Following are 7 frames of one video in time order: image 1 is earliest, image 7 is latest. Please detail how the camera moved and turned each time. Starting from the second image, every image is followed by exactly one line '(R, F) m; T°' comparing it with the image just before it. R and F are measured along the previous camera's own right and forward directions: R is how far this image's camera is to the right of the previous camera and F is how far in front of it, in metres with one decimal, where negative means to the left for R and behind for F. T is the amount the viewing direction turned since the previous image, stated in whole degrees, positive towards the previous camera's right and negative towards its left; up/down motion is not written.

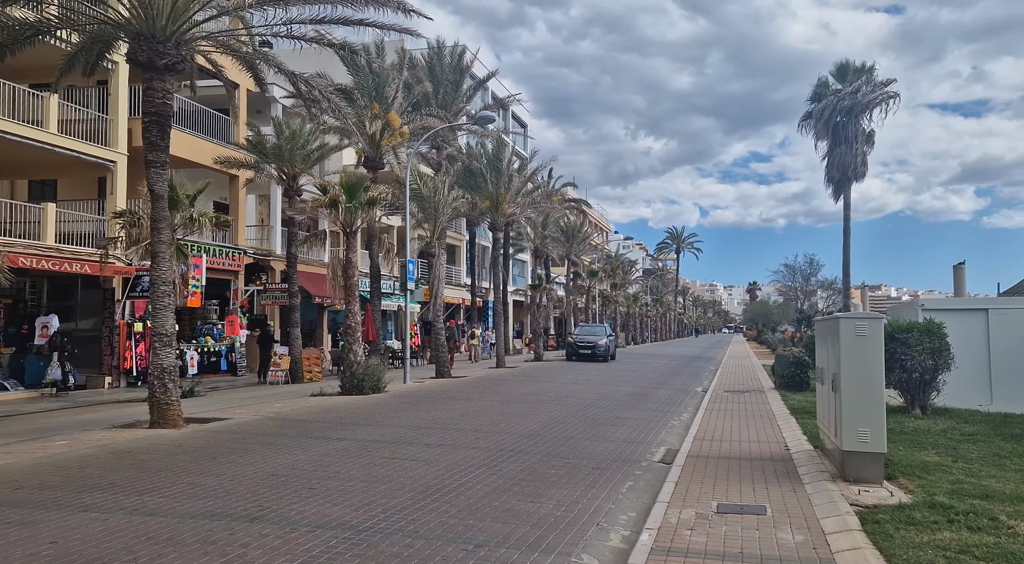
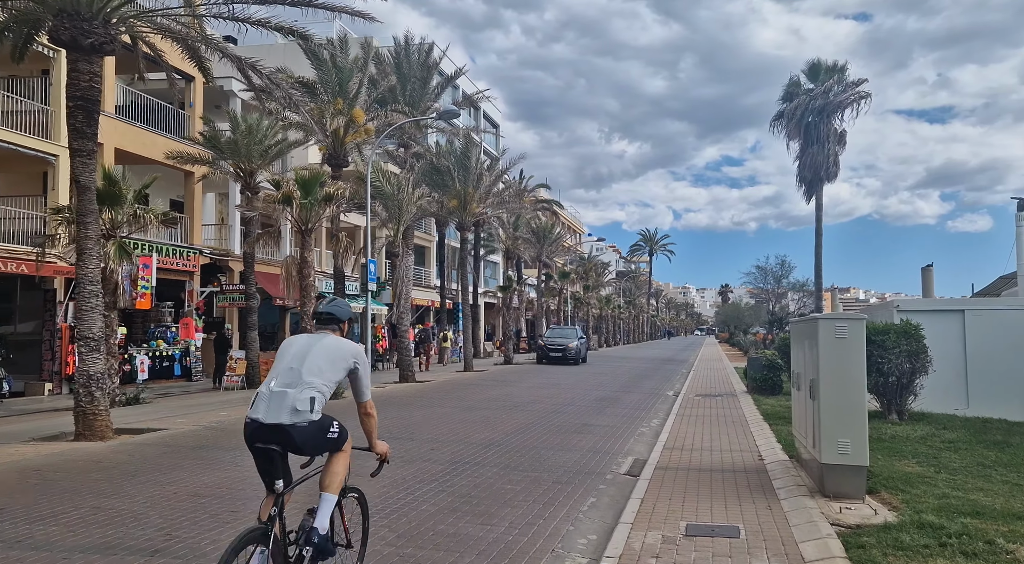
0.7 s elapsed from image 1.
(+0.2, +0.7) m; +2°
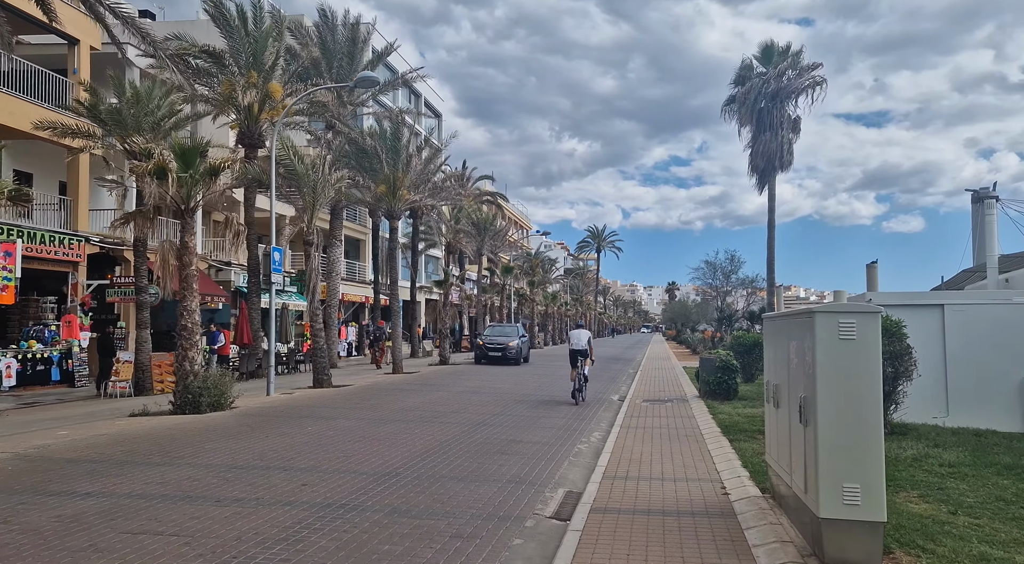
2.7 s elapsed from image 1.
(+0.5, +2.1) m; +4°
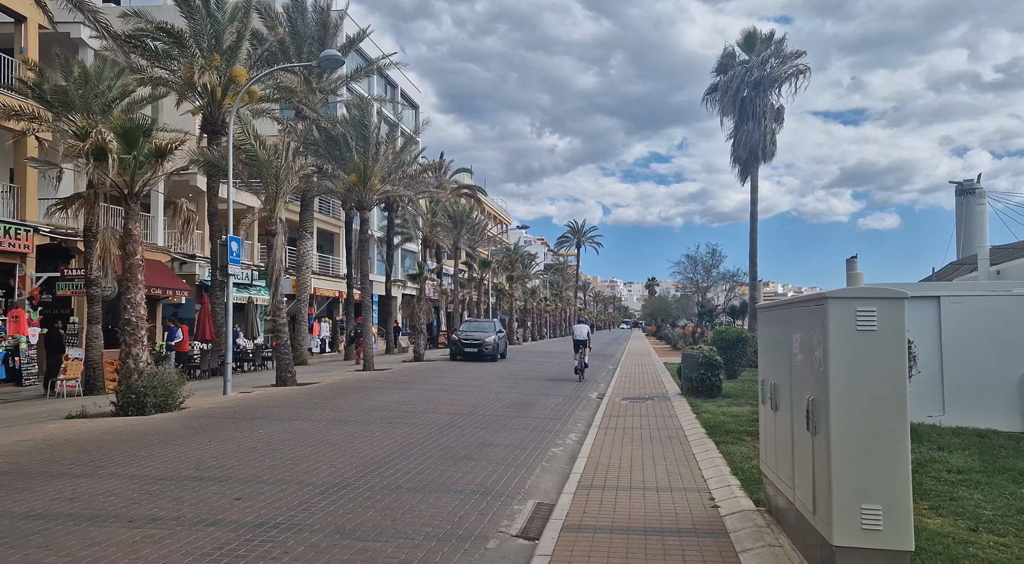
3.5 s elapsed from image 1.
(+0.2, +0.8) m; +2°
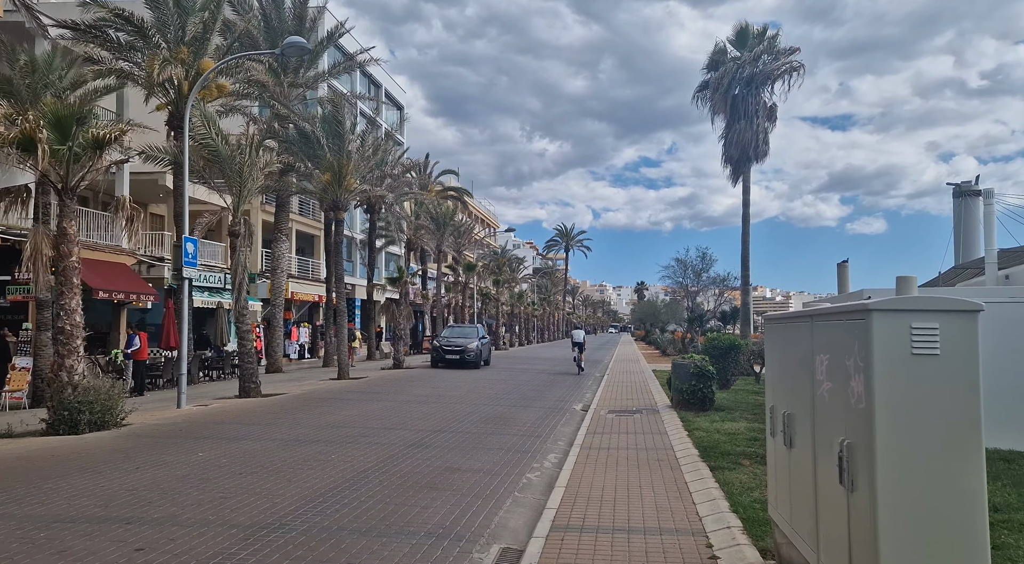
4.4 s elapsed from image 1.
(+0.2, +1.0) m; +1°
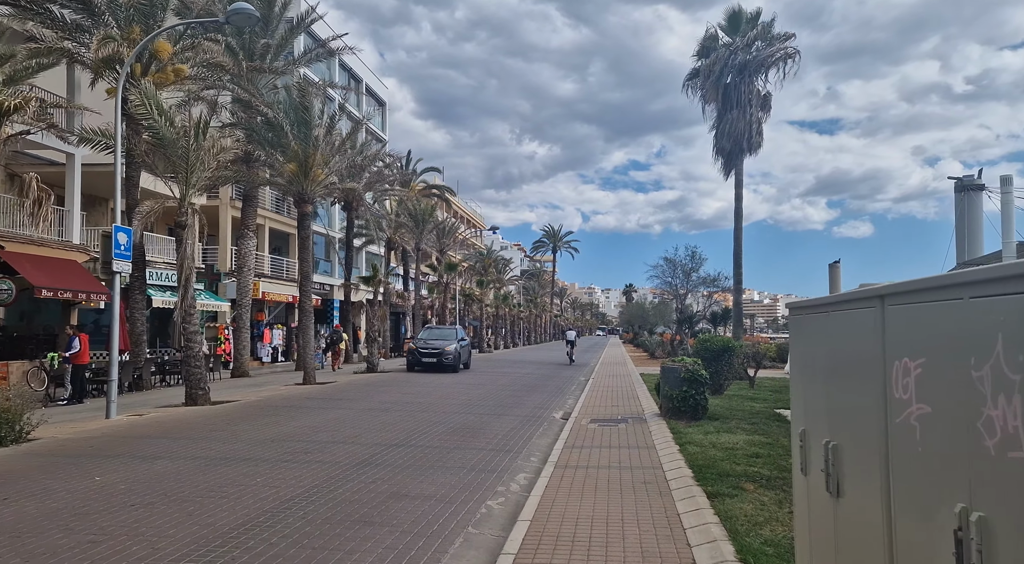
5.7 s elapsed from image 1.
(+0.3, +1.4) m; +1°
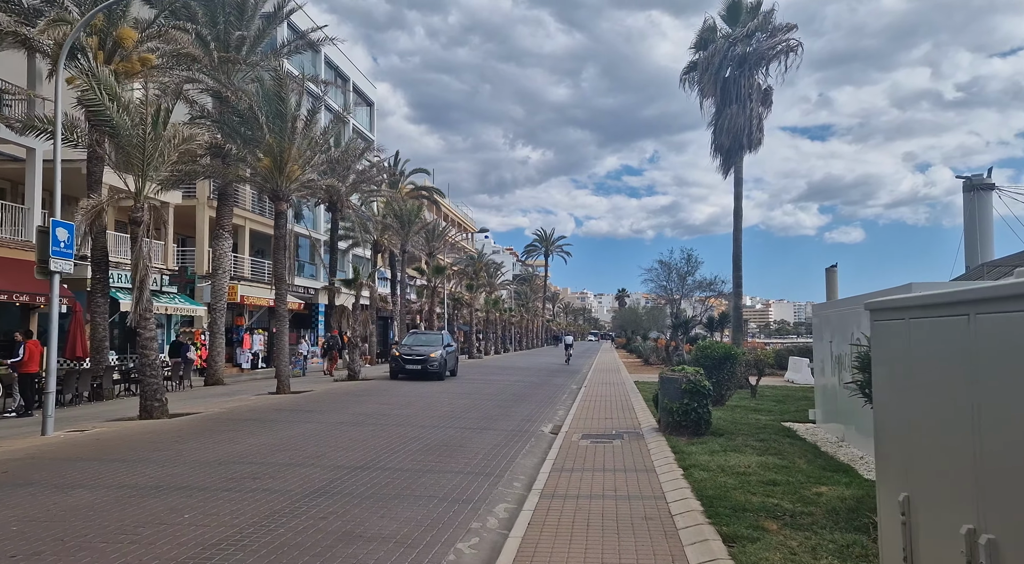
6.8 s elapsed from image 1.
(+0.1, +1.2) m; +1°
